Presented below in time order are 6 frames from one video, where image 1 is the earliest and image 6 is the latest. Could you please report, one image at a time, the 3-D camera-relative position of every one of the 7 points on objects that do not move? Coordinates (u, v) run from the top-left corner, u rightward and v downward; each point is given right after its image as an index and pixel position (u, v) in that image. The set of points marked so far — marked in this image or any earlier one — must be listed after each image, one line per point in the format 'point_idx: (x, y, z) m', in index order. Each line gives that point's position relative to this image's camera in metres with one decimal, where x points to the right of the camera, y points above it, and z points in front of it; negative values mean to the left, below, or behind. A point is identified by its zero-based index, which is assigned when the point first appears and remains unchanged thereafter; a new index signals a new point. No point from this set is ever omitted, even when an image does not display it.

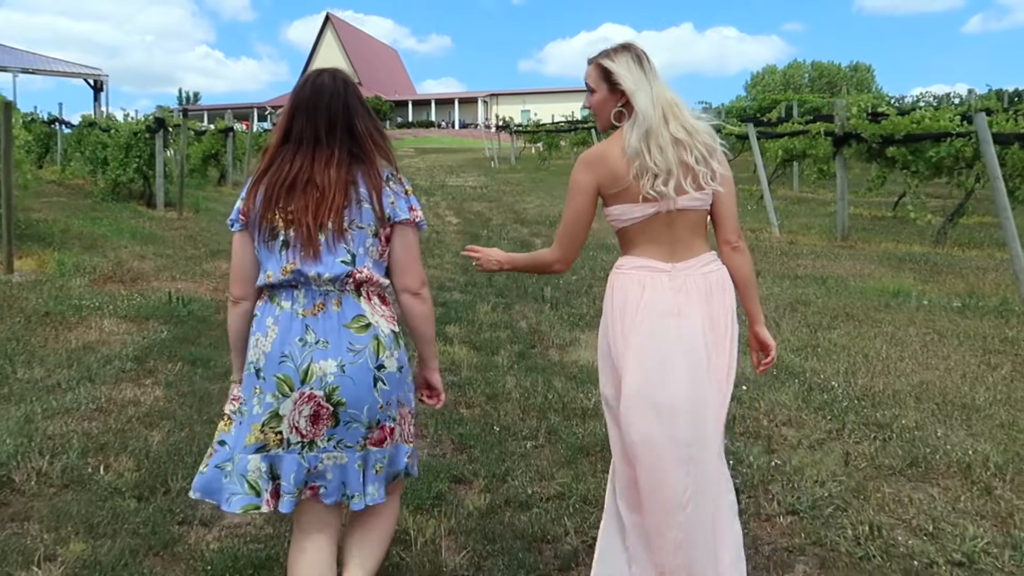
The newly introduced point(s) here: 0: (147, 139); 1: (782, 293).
0: (-8.5, +3.5, +17.2) m
1: (+3.1, -0.1, +8.3) m
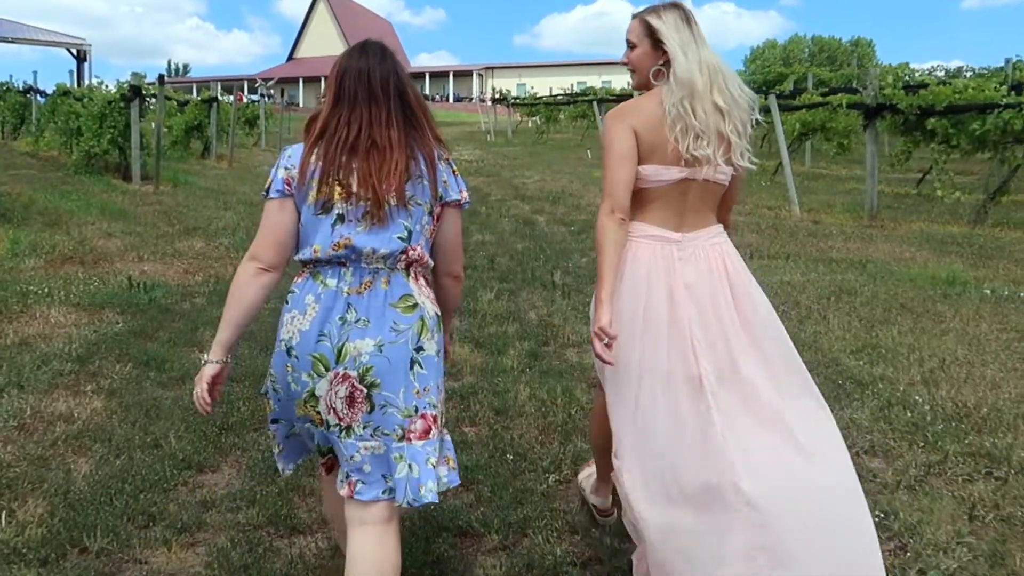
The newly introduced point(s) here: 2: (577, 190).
0: (-8.5, +3.9, +16.1) m
1: (+3.1, +0.1, +7.4) m
2: (+1.4, +2.0, +15.2) m
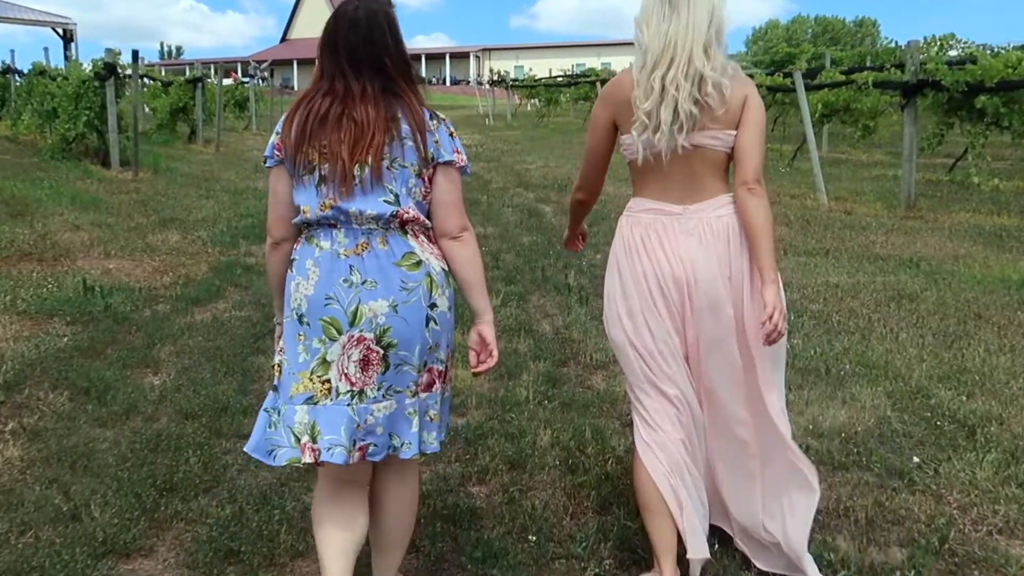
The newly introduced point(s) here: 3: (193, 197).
0: (-8.5, +4.1, +15.1) m
1: (+3.2, 0.0, +6.5) m
2: (+1.4, +2.2, +14.3) m
3: (-5.1, +1.5, +11.9) m
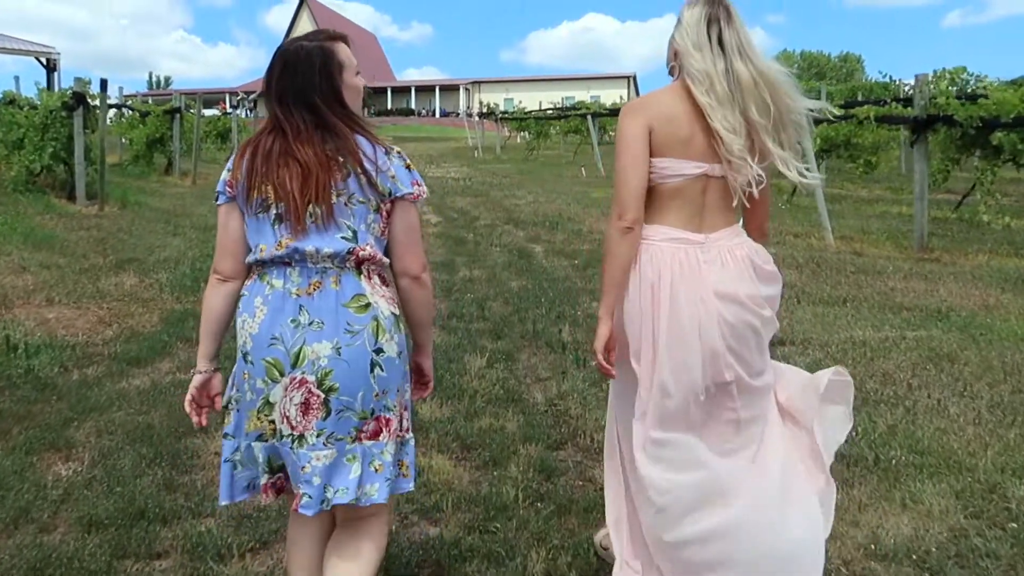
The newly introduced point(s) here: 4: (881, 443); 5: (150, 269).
0: (-8.7, +3.3, +14.4) m
1: (+3.1, -0.4, +5.8) m
2: (+1.2, +1.4, +13.6) m
3: (-5.3, +0.8, +11.1) m
4: (+1.9, -0.8, +3.9) m
5: (-4.3, +0.2, +8.8) m
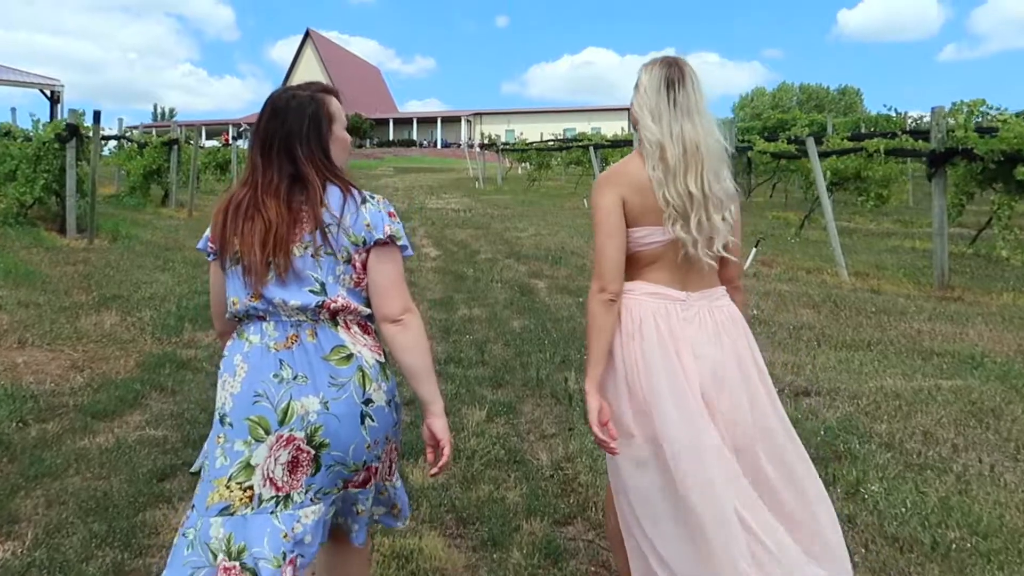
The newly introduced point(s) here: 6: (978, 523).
0: (-8.7, +2.6, +14.1) m
1: (+3.1, -0.7, +5.4) m
2: (+1.2, +0.7, +13.2) m
3: (-5.3, +0.3, +10.7) m
4: (+1.9, -1.1, +3.4) m
5: (-4.3, -0.2, +8.4) m
6: (+2.1, -1.1, +3.4) m
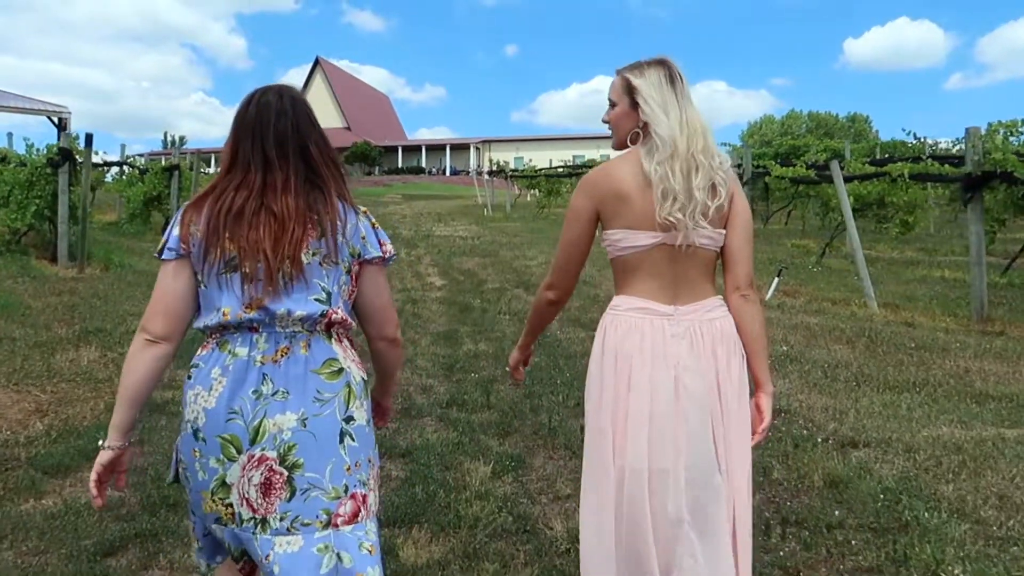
0: (-8.5, +2.1, +13.7) m
1: (+3.2, -1.0, +4.7) m
2: (+1.4, +0.2, +12.6) m
3: (-5.2, -0.2, +10.2) m
4: (+2.0, -1.2, +2.8) m
5: (-4.2, -0.6, +7.9) m
6: (+2.2, -1.2, +2.7) m
